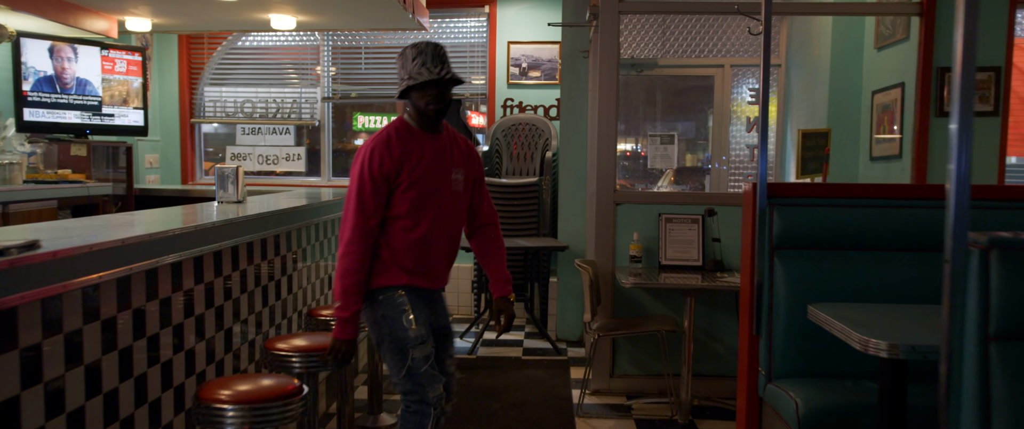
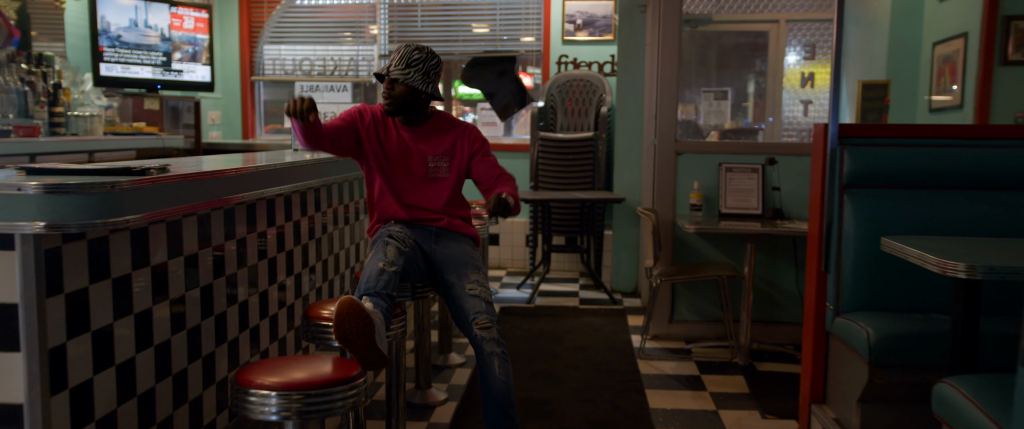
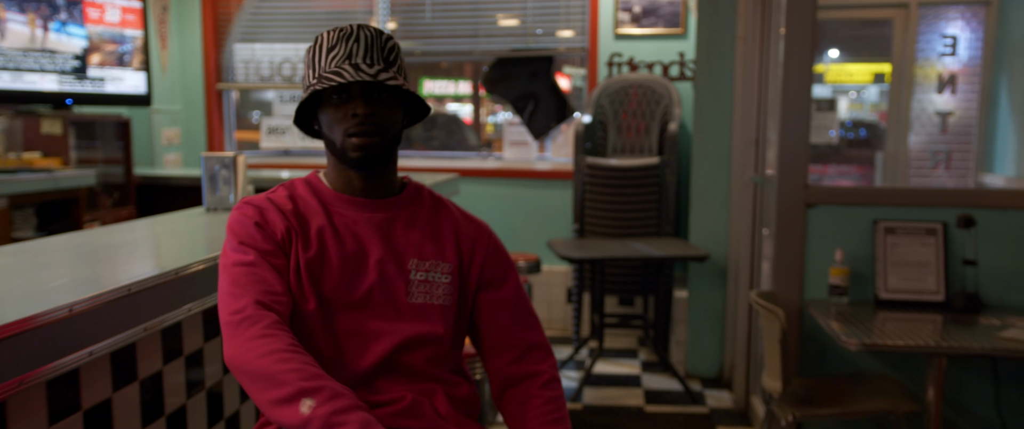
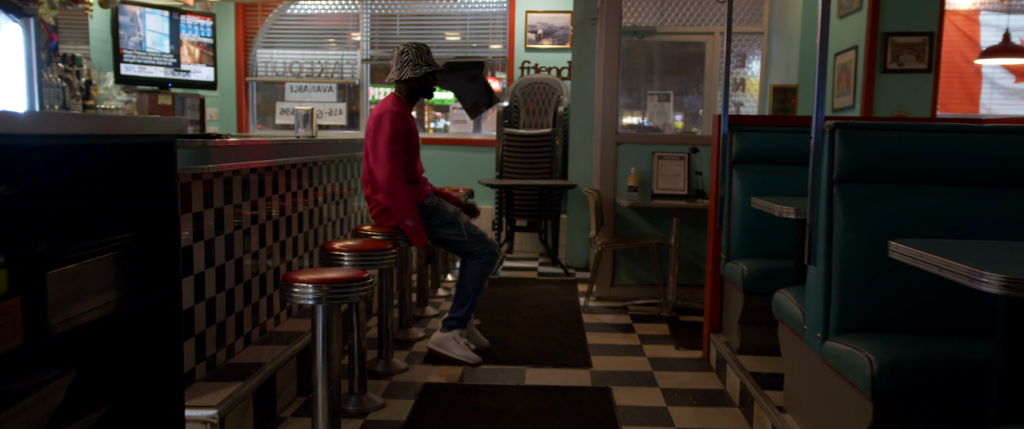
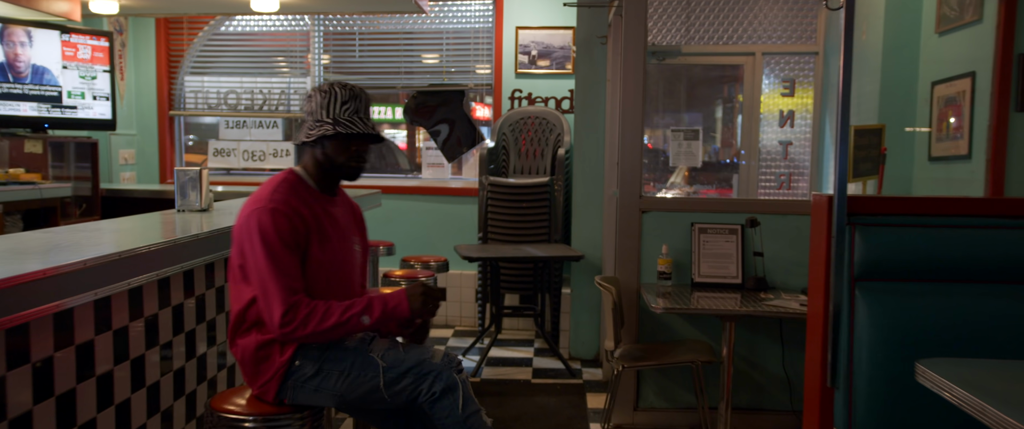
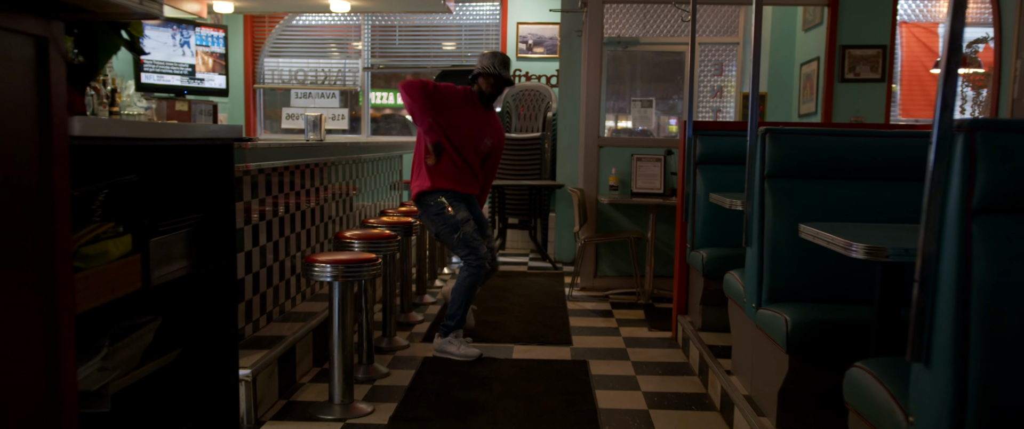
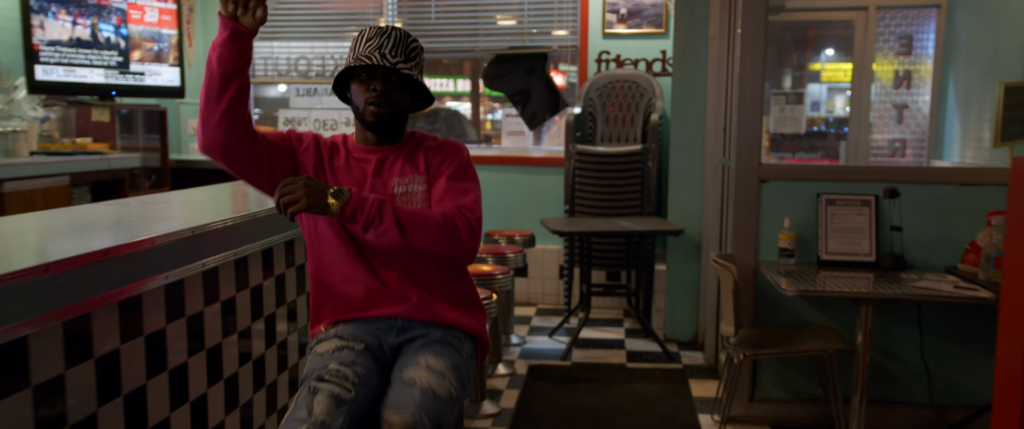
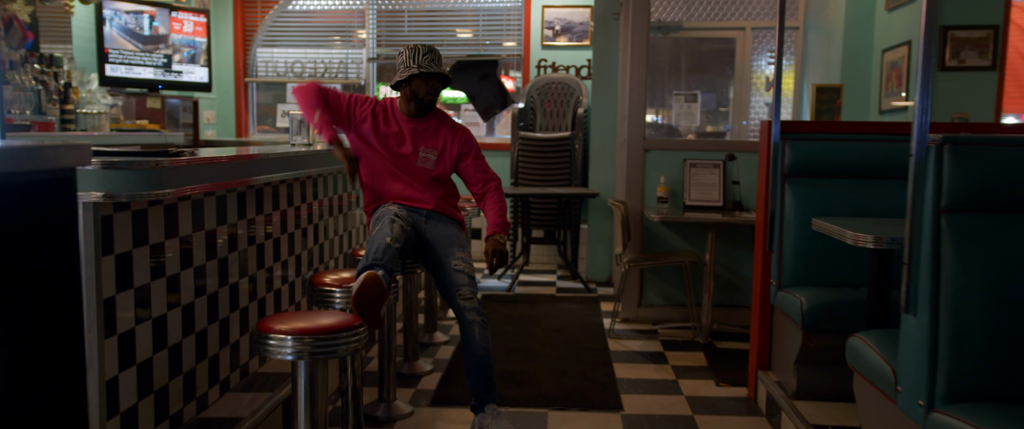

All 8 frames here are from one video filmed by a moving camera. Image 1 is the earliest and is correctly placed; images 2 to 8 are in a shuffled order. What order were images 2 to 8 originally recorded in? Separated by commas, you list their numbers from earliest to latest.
5, 3, 7, 2, 8, 4, 6
